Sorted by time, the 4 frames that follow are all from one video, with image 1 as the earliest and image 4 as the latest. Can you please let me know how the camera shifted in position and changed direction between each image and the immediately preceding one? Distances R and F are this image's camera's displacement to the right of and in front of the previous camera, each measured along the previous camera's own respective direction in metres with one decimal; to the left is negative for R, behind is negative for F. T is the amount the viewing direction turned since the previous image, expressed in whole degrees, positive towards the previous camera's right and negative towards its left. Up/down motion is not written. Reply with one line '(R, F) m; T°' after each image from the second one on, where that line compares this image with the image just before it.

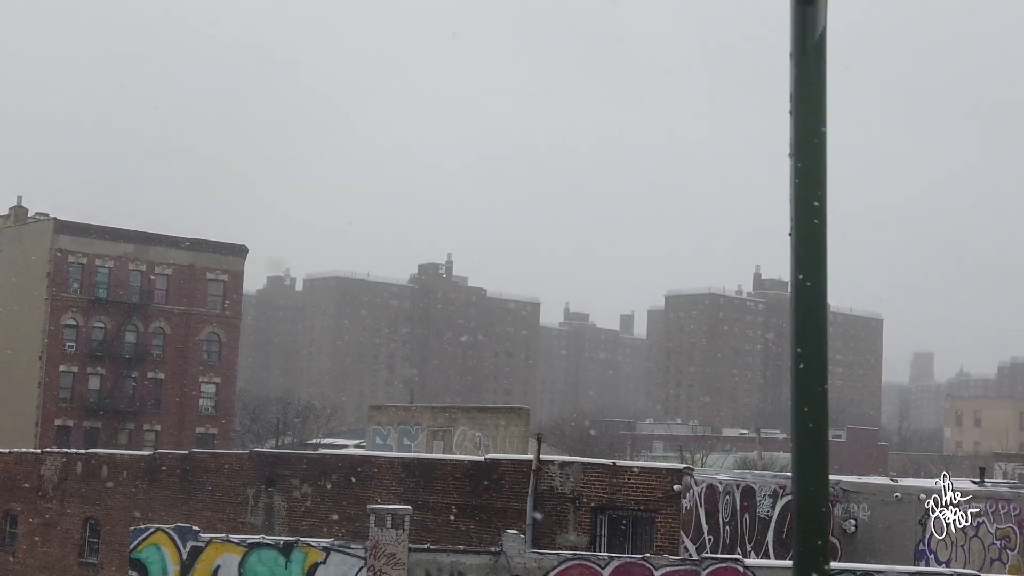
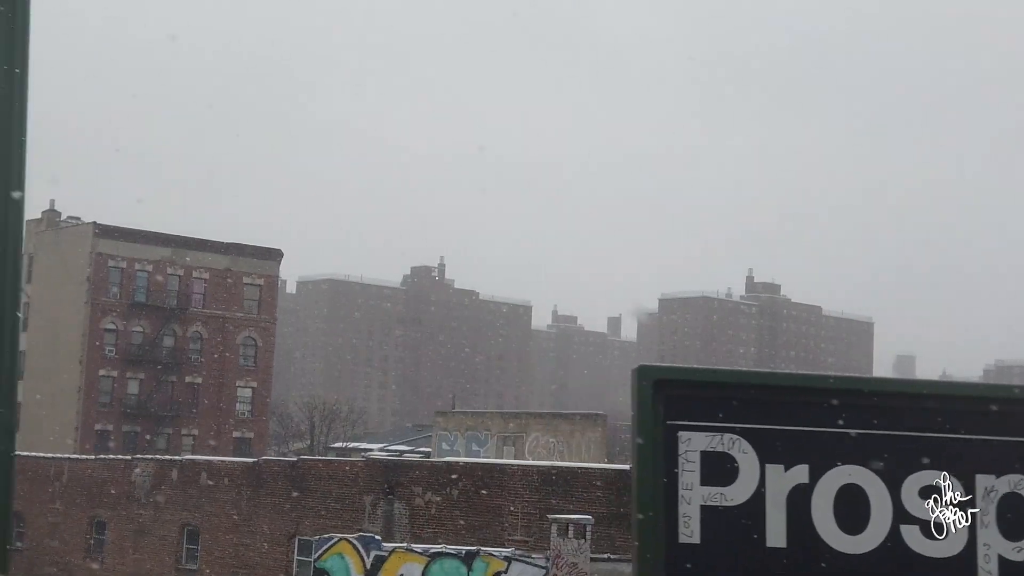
(-2.7, -0.1) m; 0°
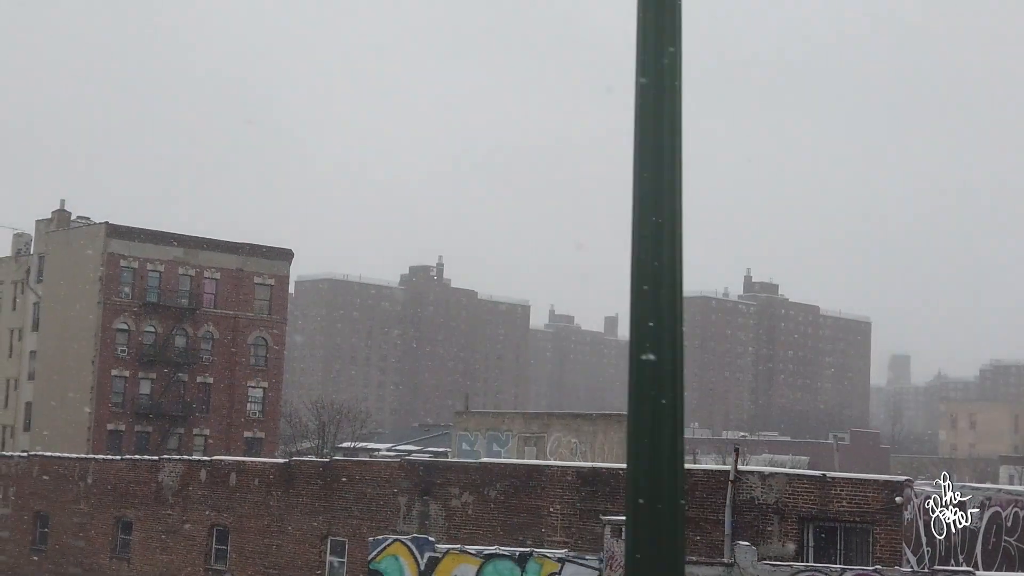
(-0.8, 0.0) m; 0°
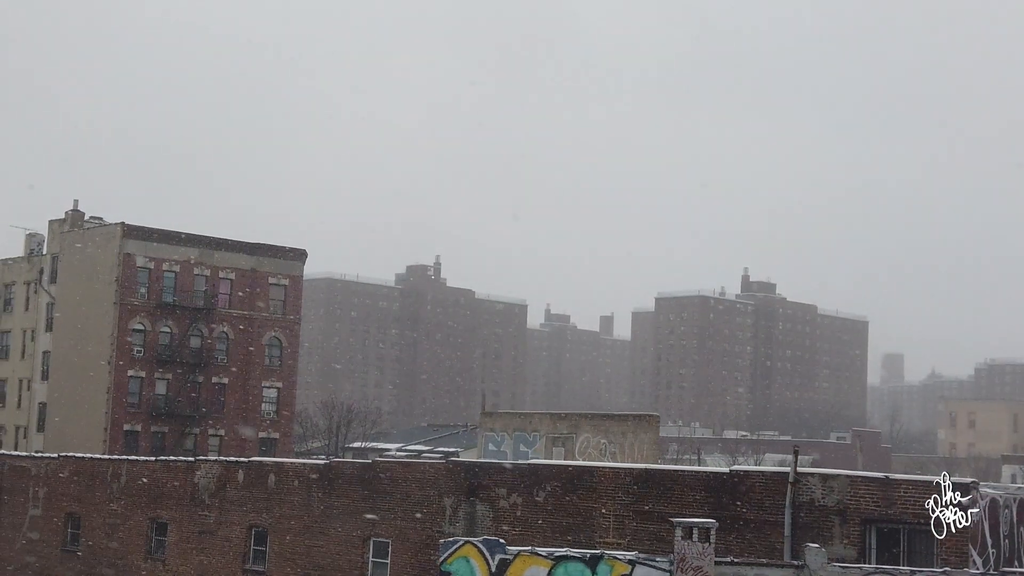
(-1.1, 0.0) m; 0°
